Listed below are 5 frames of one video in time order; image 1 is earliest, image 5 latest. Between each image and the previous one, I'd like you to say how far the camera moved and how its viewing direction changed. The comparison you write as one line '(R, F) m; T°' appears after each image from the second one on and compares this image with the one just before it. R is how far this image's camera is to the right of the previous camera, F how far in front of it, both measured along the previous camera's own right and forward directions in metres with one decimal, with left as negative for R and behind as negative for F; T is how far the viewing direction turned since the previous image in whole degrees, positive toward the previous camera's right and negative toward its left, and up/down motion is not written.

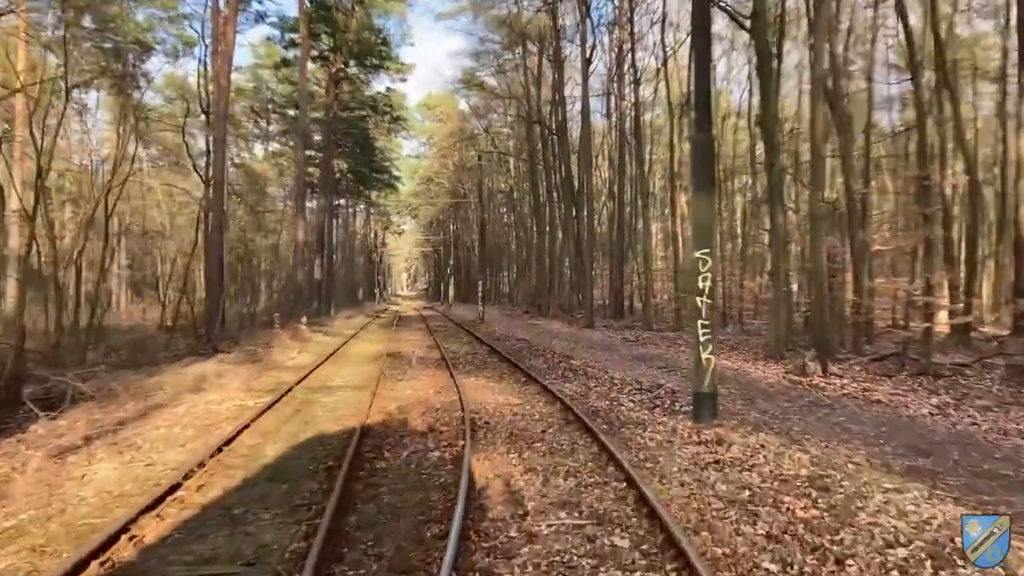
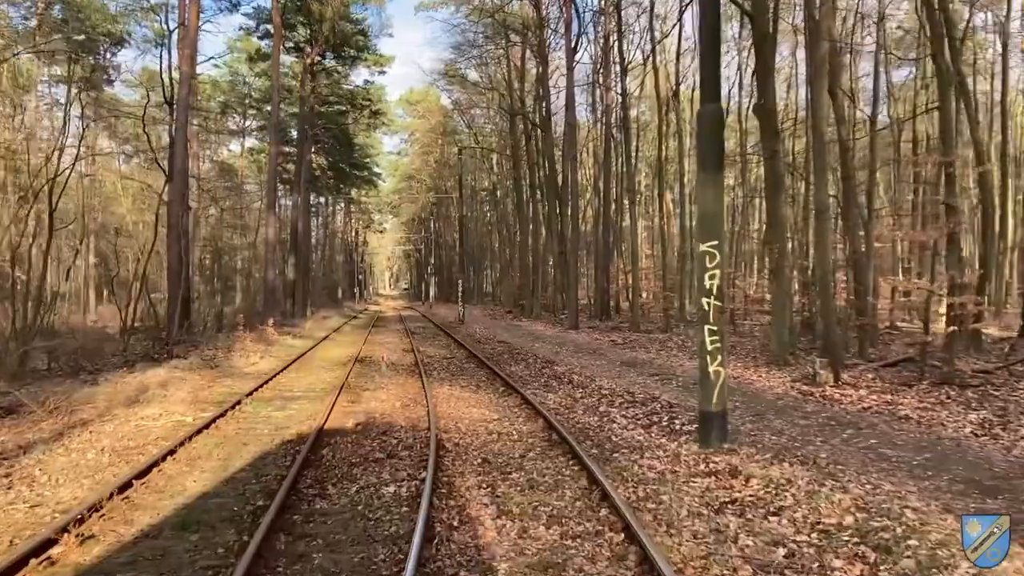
(+0.1, +1.2) m; +1°
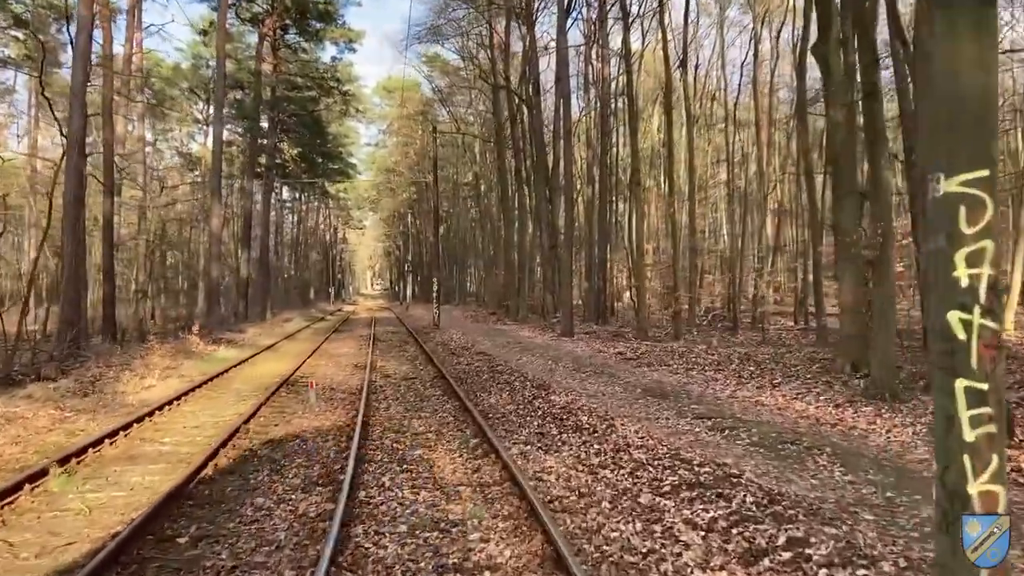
(+0.1, +4.0) m; +1°
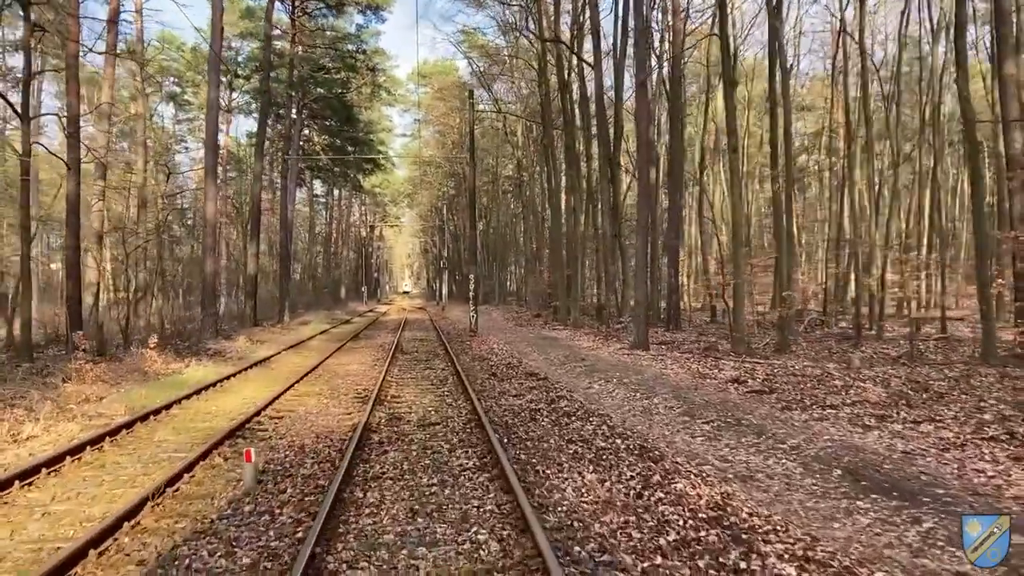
(-0.3, +4.6) m; -3°
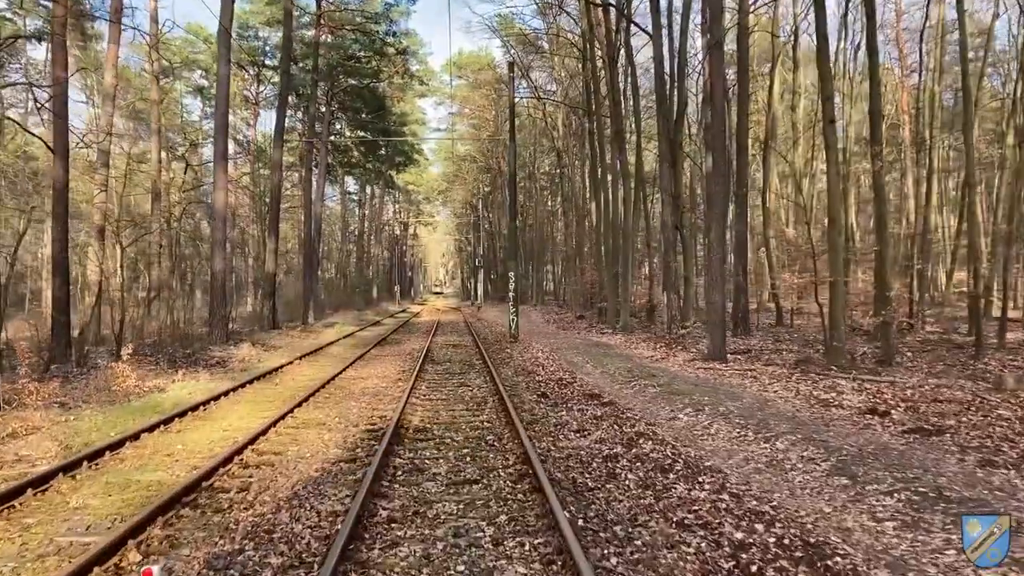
(-0.2, +2.6) m; -2°
